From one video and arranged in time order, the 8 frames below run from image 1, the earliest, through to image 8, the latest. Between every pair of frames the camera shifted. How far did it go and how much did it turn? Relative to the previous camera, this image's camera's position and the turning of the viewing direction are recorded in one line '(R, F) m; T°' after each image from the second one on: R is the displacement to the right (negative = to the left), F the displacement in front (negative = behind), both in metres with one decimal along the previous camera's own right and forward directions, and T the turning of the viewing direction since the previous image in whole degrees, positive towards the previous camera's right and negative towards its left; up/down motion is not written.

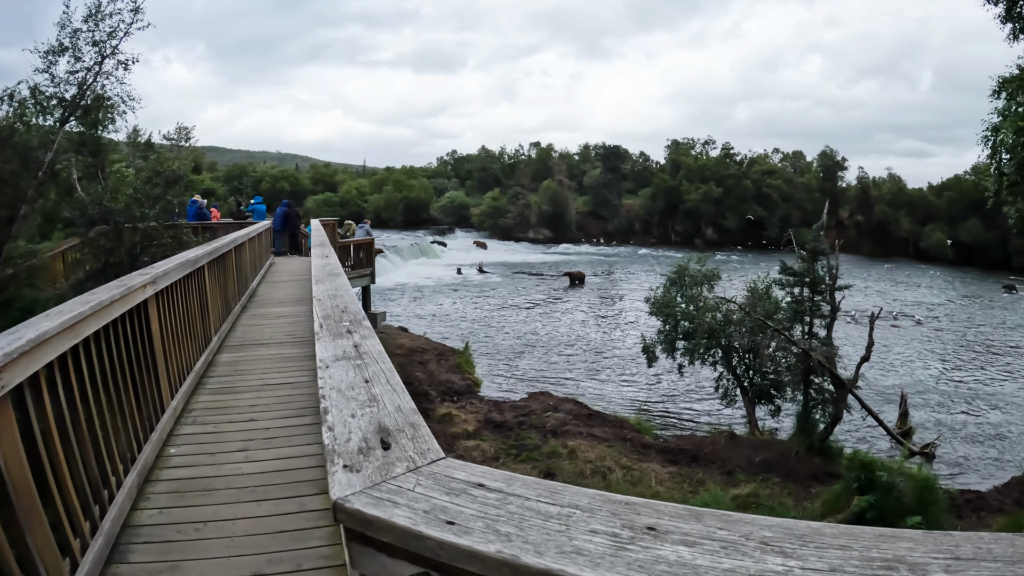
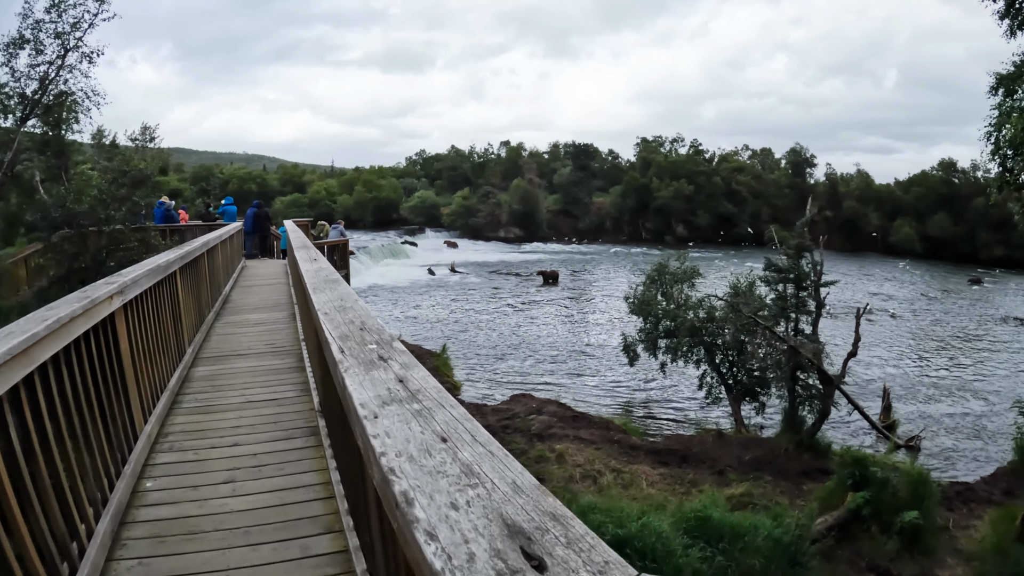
(-0.2, +0.4) m; +3°
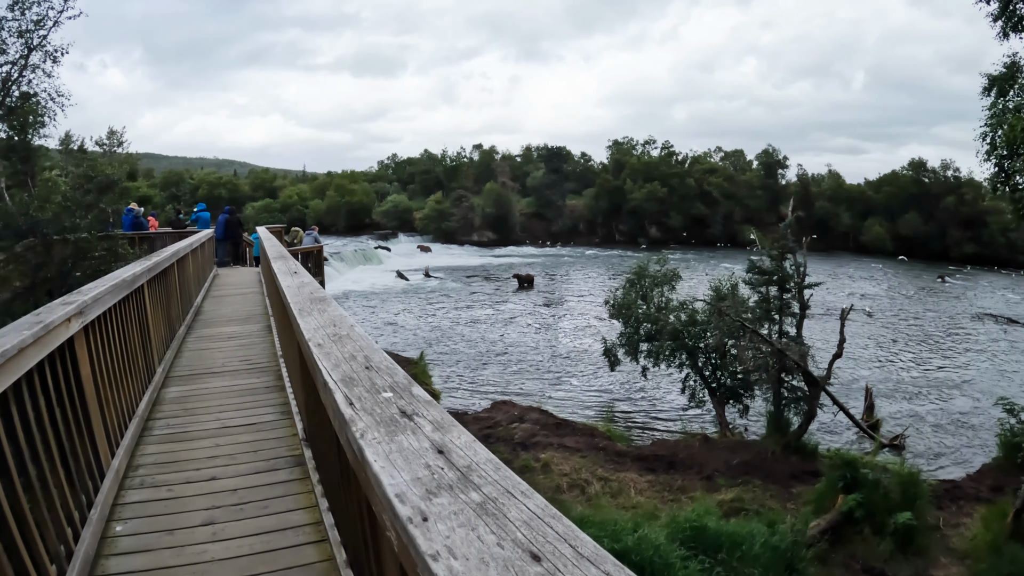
(-0.2, +0.3) m; +2°
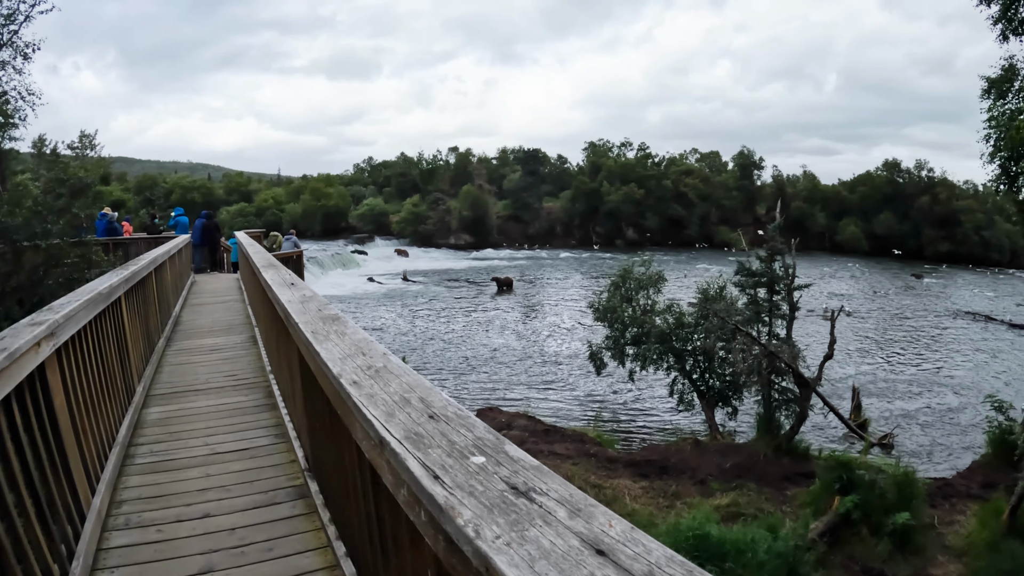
(-0.2, +0.3) m; +2°
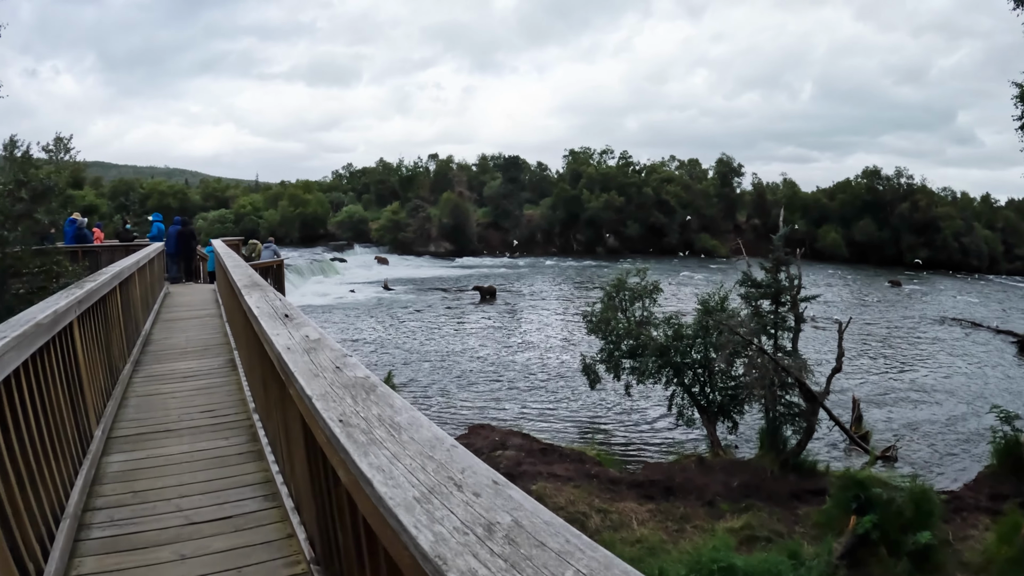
(-0.3, +0.7) m; +2°
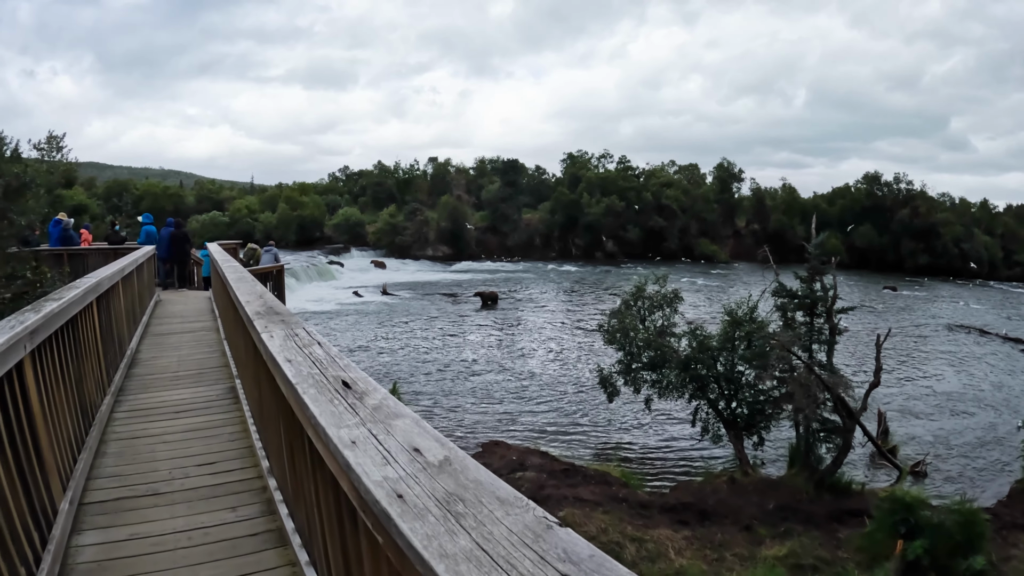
(-0.5, +0.8) m; 0°
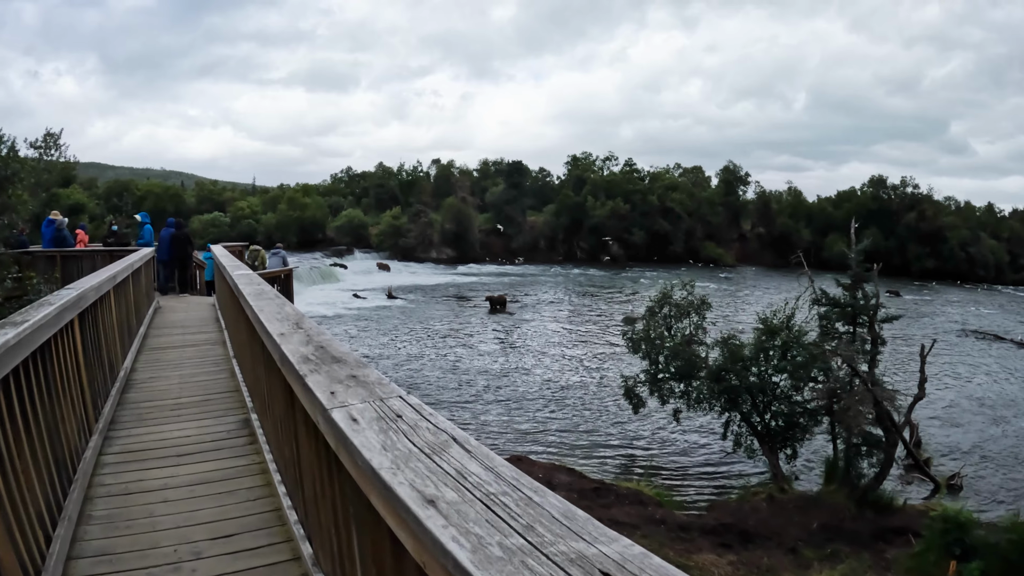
(-0.5, +0.5) m; 0°
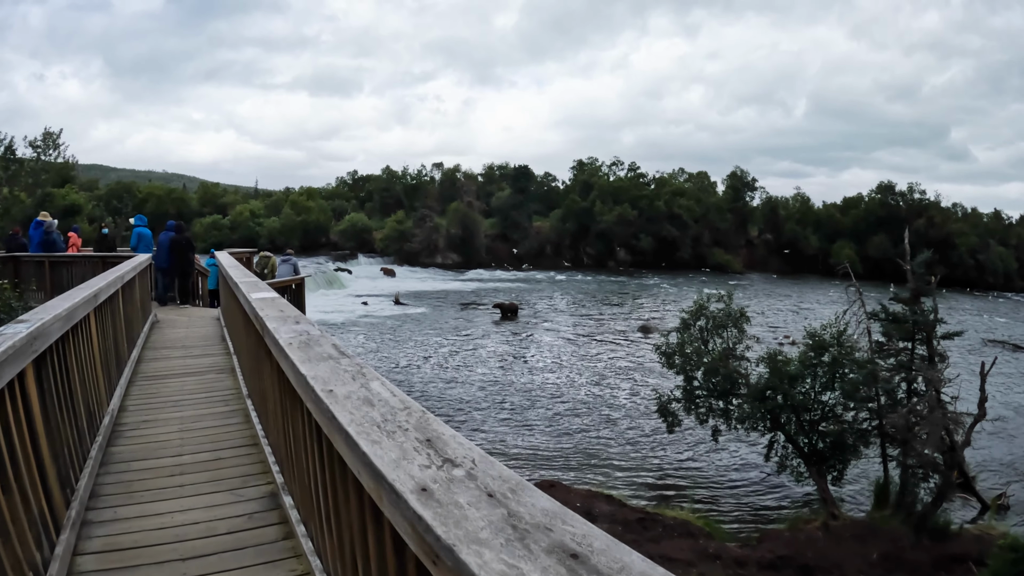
(-0.7, +0.6) m; 0°
